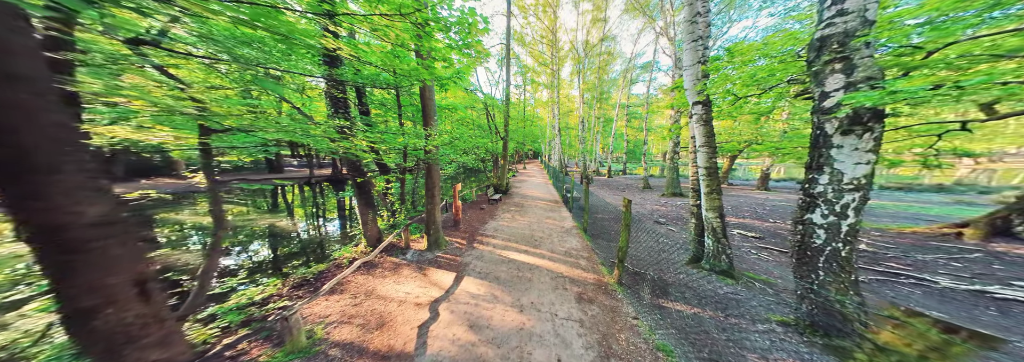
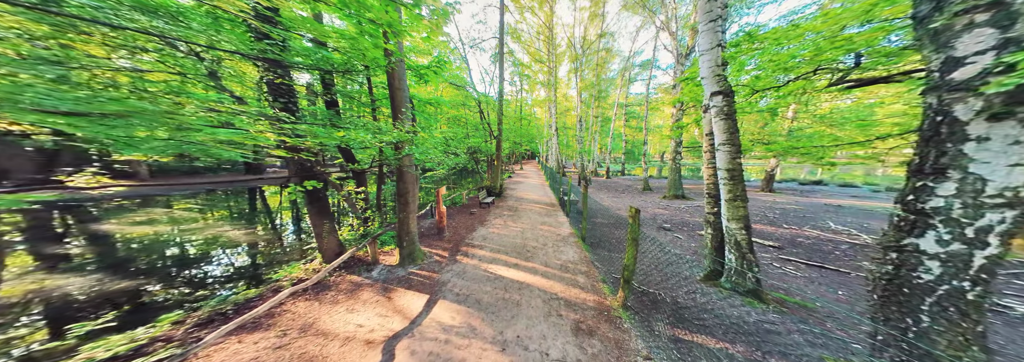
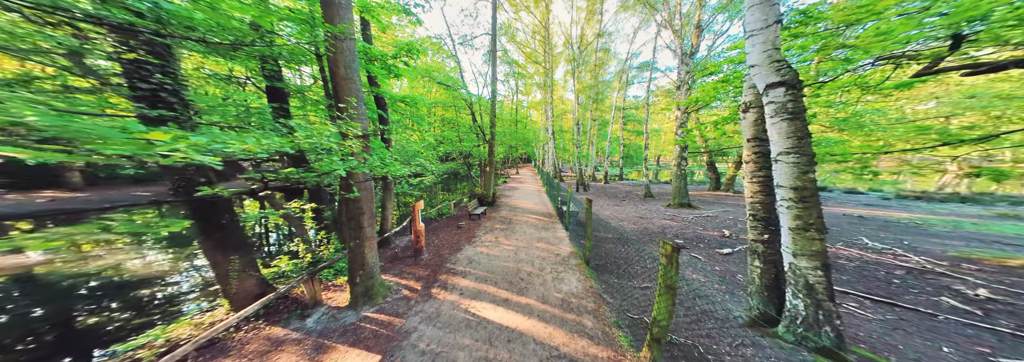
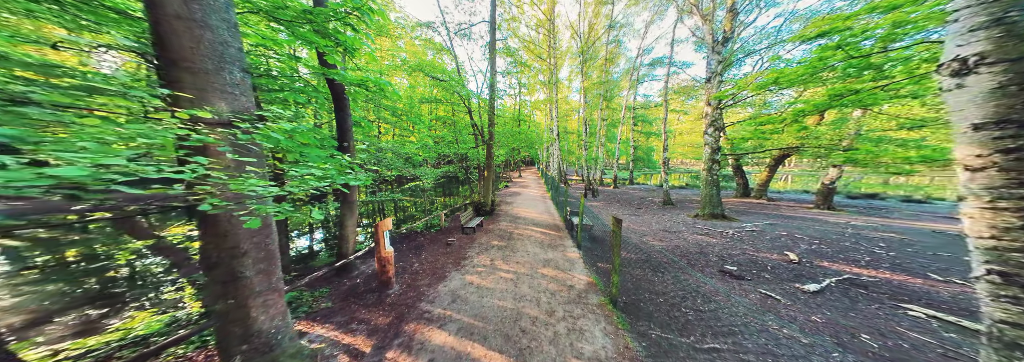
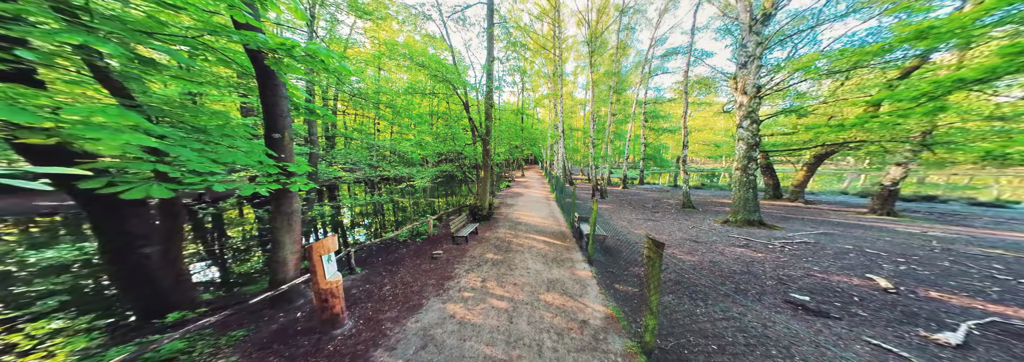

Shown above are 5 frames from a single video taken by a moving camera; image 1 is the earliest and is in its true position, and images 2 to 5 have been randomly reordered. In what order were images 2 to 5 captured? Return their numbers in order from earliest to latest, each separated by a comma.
2, 3, 4, 5
